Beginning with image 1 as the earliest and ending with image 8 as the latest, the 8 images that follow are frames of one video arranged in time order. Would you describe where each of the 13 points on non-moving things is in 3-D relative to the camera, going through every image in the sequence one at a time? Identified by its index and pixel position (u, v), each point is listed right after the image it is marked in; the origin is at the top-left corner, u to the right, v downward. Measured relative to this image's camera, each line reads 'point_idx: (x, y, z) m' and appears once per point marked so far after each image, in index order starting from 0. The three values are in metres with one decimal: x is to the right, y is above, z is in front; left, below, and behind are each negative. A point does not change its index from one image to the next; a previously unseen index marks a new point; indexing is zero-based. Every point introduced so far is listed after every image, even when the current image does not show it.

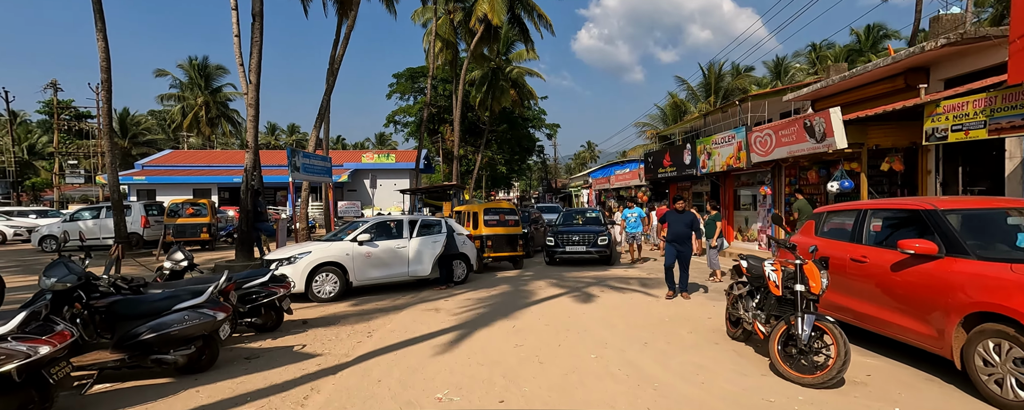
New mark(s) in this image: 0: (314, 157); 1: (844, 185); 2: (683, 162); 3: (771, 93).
0: (-6.2, +1.5, +13.2) m
1: (+6.5, +0.4, +8.2) m
2: (+6.2, +1.5, +15.2) m
3: (+11.0, +4.7, +18.3) m
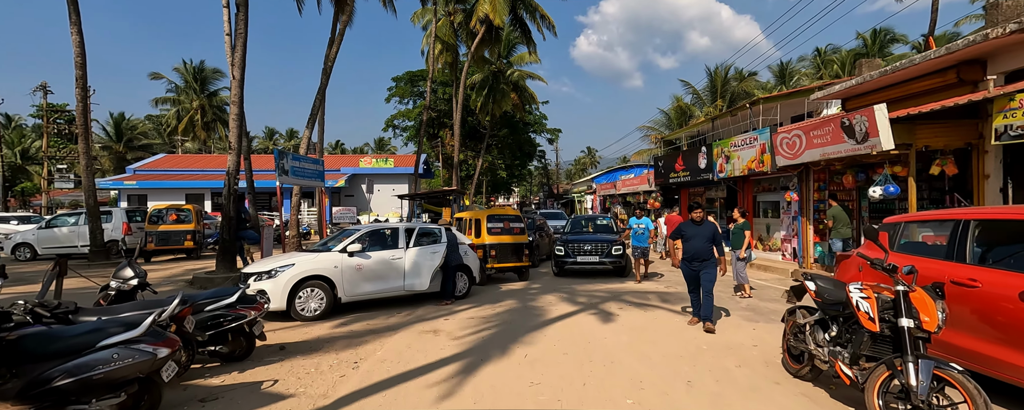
0: (-6.1, +1.3, +12.4) m
1: (+6.6, +0.3, +7.4) m
2: (+6.3, +1.3, +14.4) m
3: (+11.1, +4.5, +17.5) m
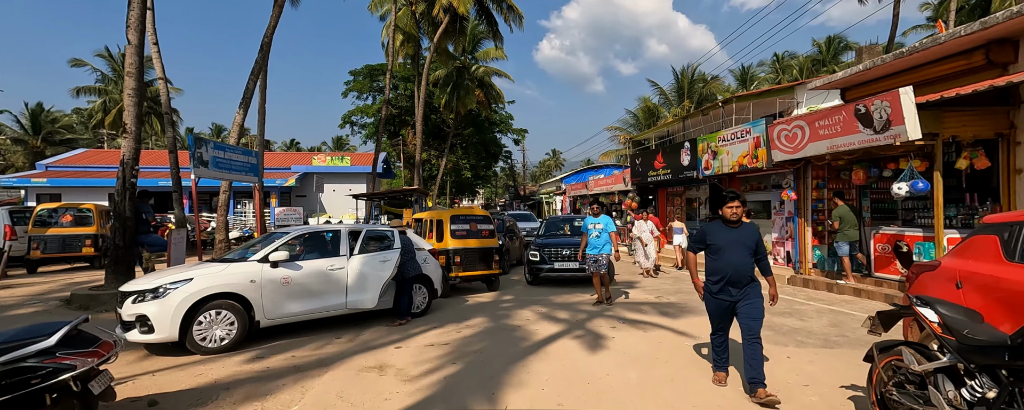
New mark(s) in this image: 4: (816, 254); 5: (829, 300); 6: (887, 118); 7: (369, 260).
0: (-6.9, +1.3, +10.4) m
1: (+6.2, +0.3, +6.5) m
2: (+5.3, +1.3, +13.4) m
3: (+9.8, +4.4, +17.0) m
4: (+6.5, -1.1, +9.2) m
5: (+5.7, -1.7, +7.7) m
6: (+5.9, +1.3, +6.6) m
7: (-2.3, -0.9, +6.9) m
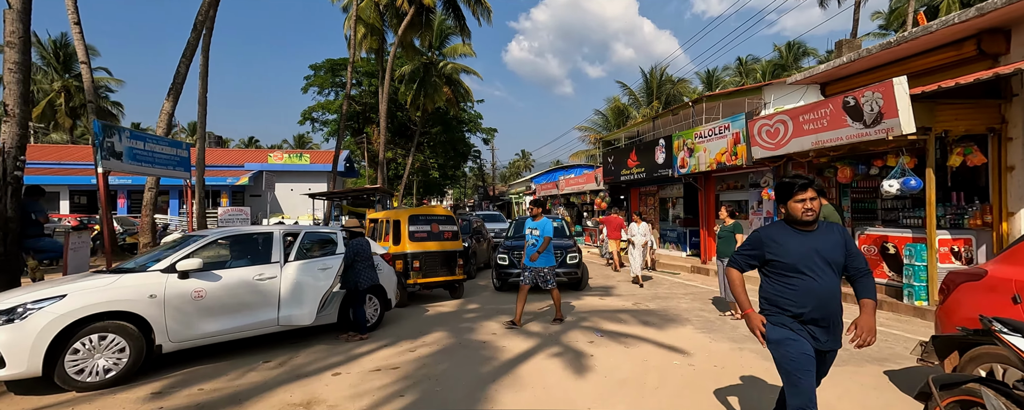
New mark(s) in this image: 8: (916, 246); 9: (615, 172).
0: (-7.6, +1.4, +9.0) m
1: (+5.7, +0.3, +6.0) m
2: (+4.3, +1.3, +12.9) m
3: (+8.6, +4.4, +16.8) m
4: (+5.8, -1.0, +8.8) m
5: (+5.1, -1.7, +7.2) m
6: (+5.4, +1.4, +6.2) m
7: (-2.8, -0.9, +5.8) m
8: (+6.0, -0.6, +6.3) m
9: (+3.8, +1.2, +15.6) m
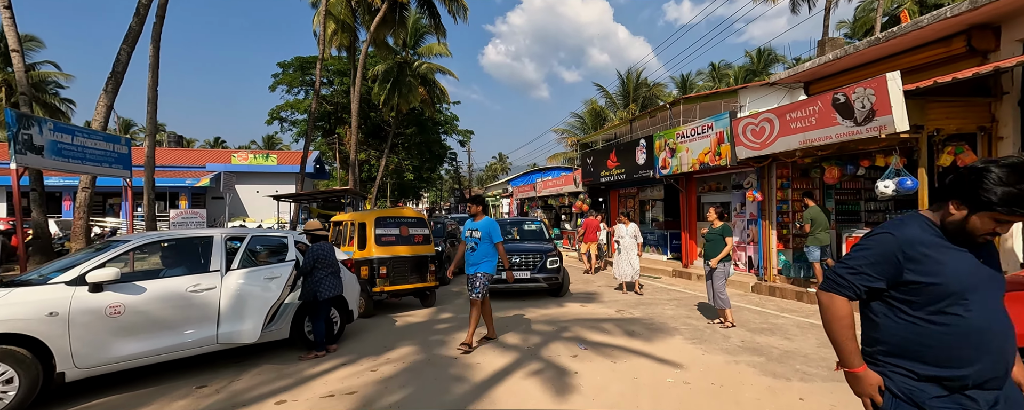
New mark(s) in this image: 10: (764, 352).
0: (-8.1, +1.3, +8.0) m
1: (+5.3, +0.3, +5.8) m
2: (+3.6, +1.2, +12.6) m
3: (+7.7, +4.3, +16.7) m
4: (+5.4, -1.1, +8.5) m
5: (+4.7, -1.7, +6.9) m
6: (+5.0, +1.4, +5.9) m
7: (-3.1, -0.9, +5.1) m
8: (+5.7, -0.6, +6.1) m
9: (+2.9, +1.1, +15.2) m
10: (+2.9, -1.7, +5.0) m
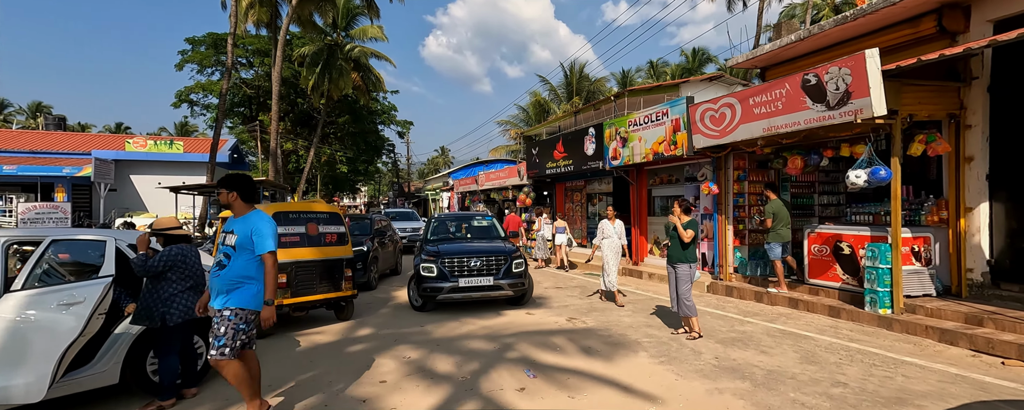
0: (-9.1, +1.5, +5.7) m
1: (+4.5, +0.4, +5.3) m
2: (+1.9, +1.4, +11.7) m
3: (+5.4, +4.6, +16.3) m
4: (+4.2, -1.0, +8.0) m
5: (+3.8, -1.6, +6.3) m
6: (+4.2, +1.4, +5.3) m
7: (-3.7, -0.8, +3.5) m
8: (+4.8, -0.5, +5.6) m
9: (+0.9, +1.3, +14.3) m
10: (+2.3, -1.6, +4.1) m
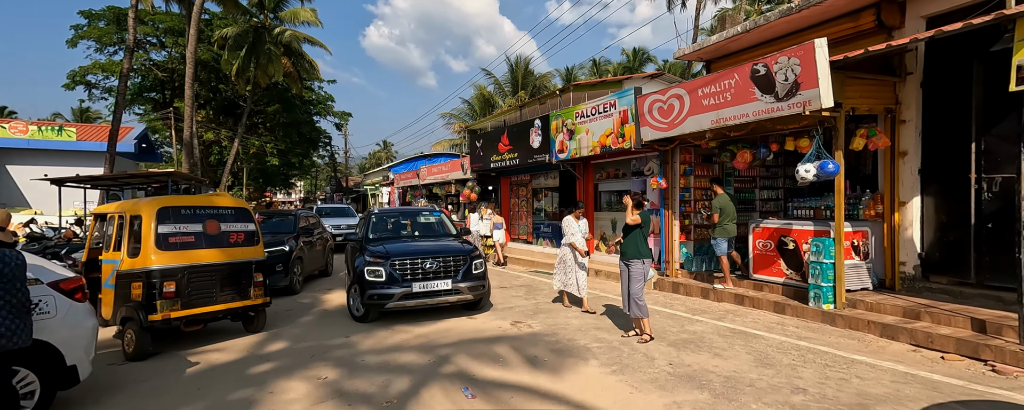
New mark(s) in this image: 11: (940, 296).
0: (-9.7, +1.5, +3.9) m
1: (+3.8, +0.5, +5.2) m
2: (+0.4, +1.5, +11.3) m
3: (+3.3, +4.7, +16.2) m
4: (+3.1, -0.9, +7.8) m
5: (+2.9, -1.6, +6.1) m
6: (+3.5, +1.5, +5.2) m
7: (-4.2, -0.7, +2.4) m
8: (+4.1, -0.5, +5.6) m
9: (-0.9, +1.5, +13.6) m
10: (+1.7, -1.6, +3.8) m
11: (+5.3, -1.1, +5.3) m
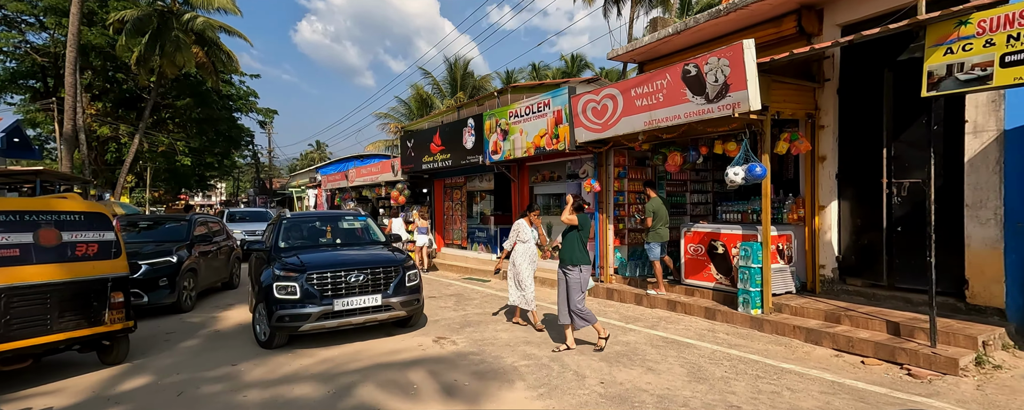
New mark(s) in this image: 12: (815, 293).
0: (-10.3, +1.5, +2.0) m
1: (+2.9, +0.4, +5.1) m
2: (-1.3, +1.4, +10.7) m
3: (+0.9, +4.6, +16.0) m
4: (+1.9, -0.9, +7.6) m
5: (+1.9, -1.6, +5.9) m
6: (+2.6, +1.5, +5.1) m
7: (-4.6, -0.7, +1.3) m
8: (+3.1, -0.5, +5.5) m
9: (-2.9, +1.3, +12.9) m
10: (+1.0, -1.6, +3.4) m
11: (+4.3, -1.2, +5.4) m
12: (+4.1, -1.2, +5.8) m
